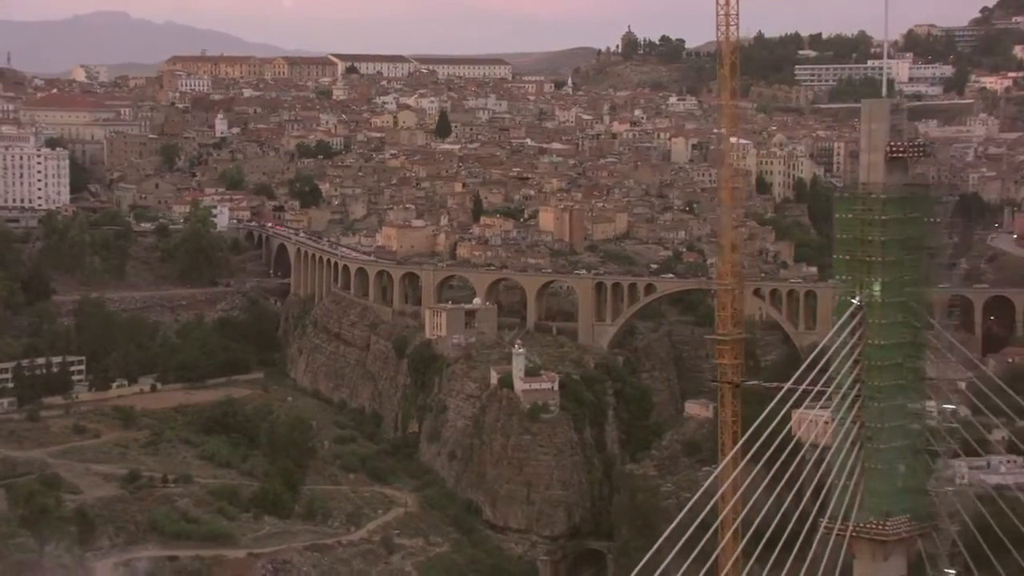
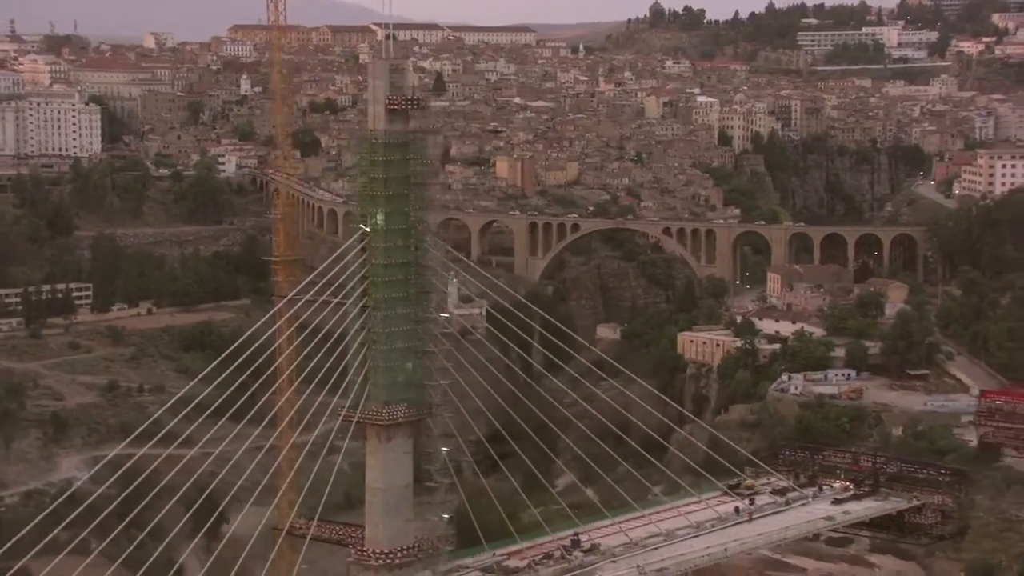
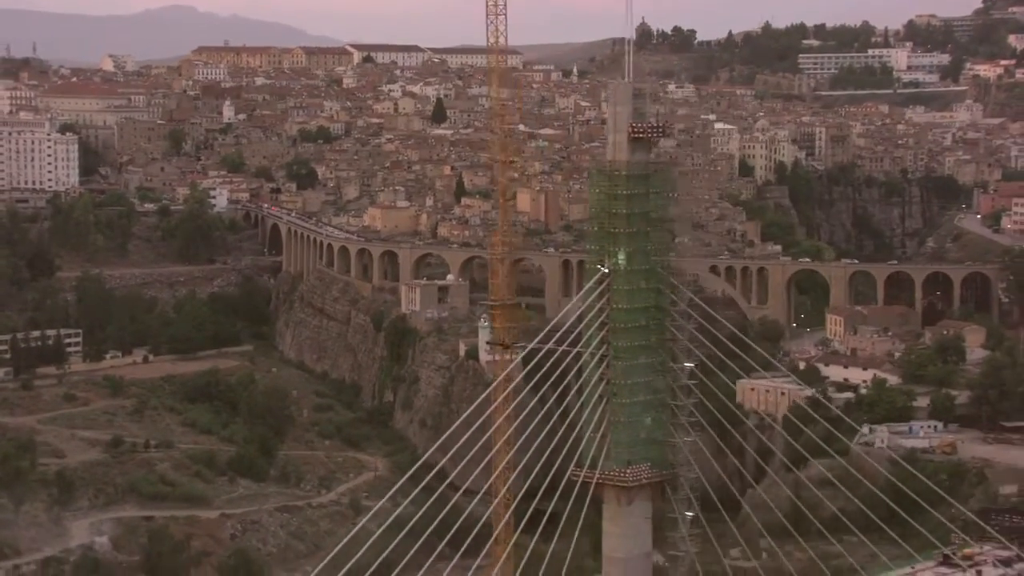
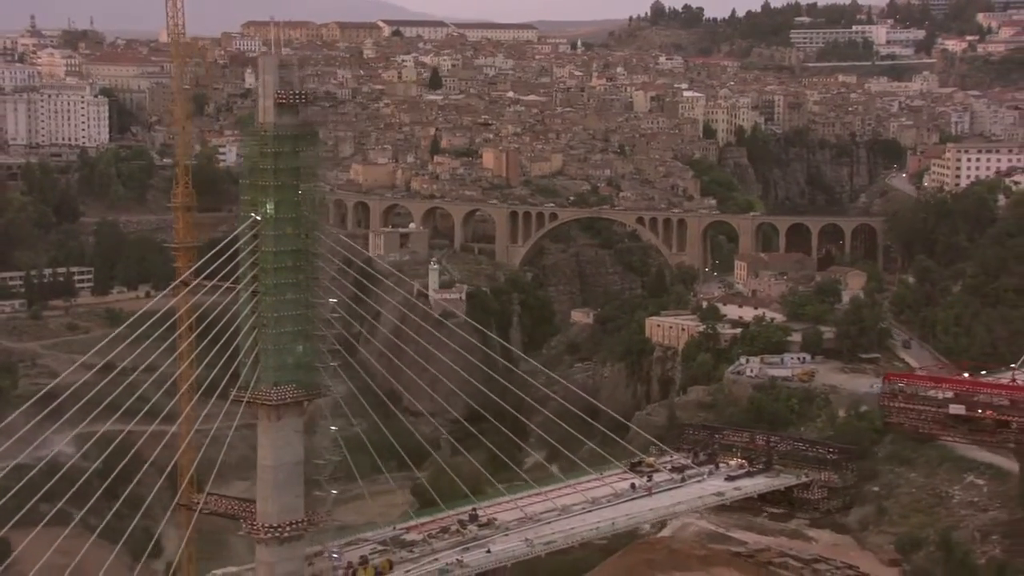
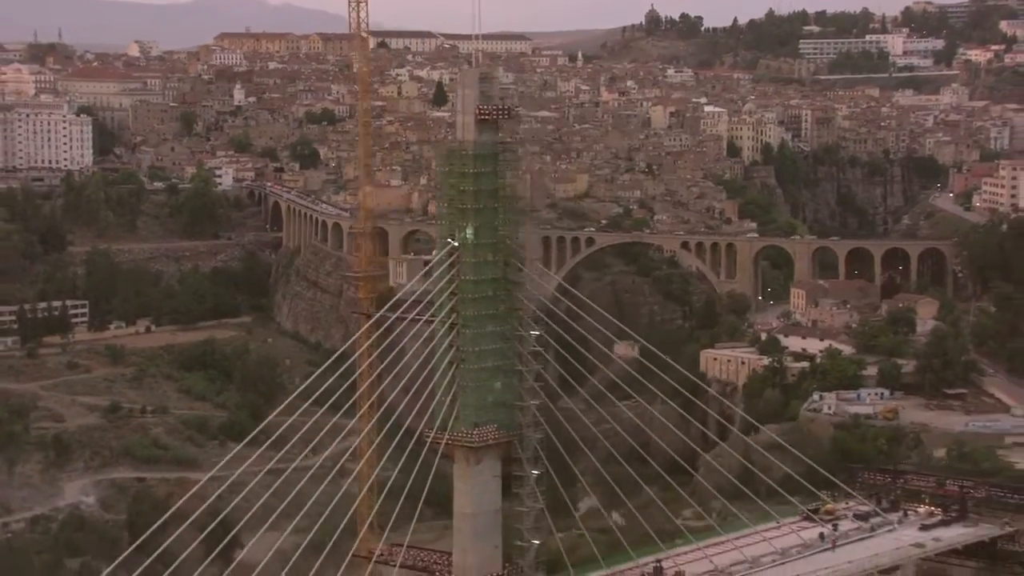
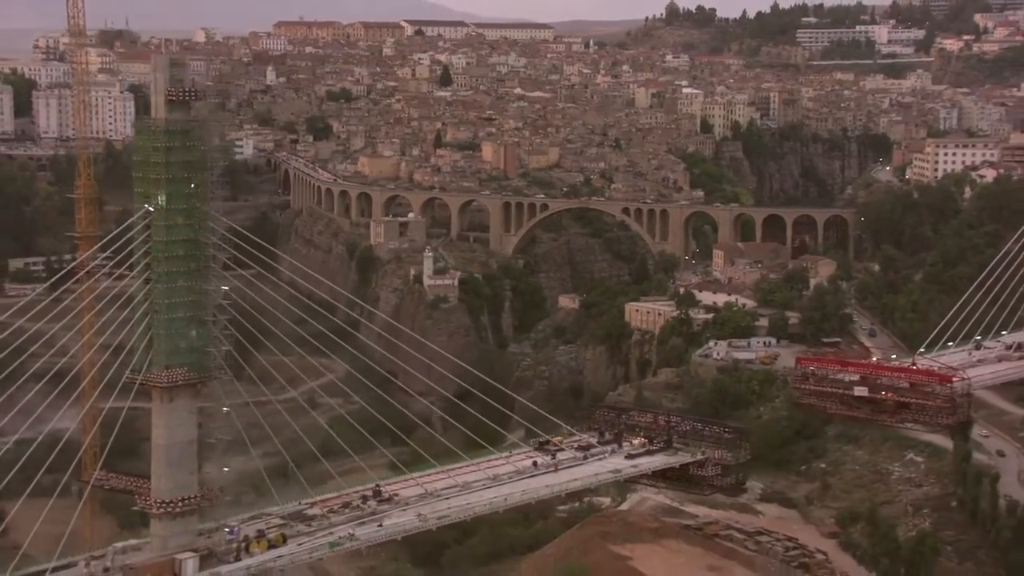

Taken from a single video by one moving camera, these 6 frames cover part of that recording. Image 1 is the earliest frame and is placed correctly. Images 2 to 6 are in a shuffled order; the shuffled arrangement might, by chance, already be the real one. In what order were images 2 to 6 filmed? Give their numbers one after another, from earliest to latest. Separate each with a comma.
3, 5, 2, 4, 6
